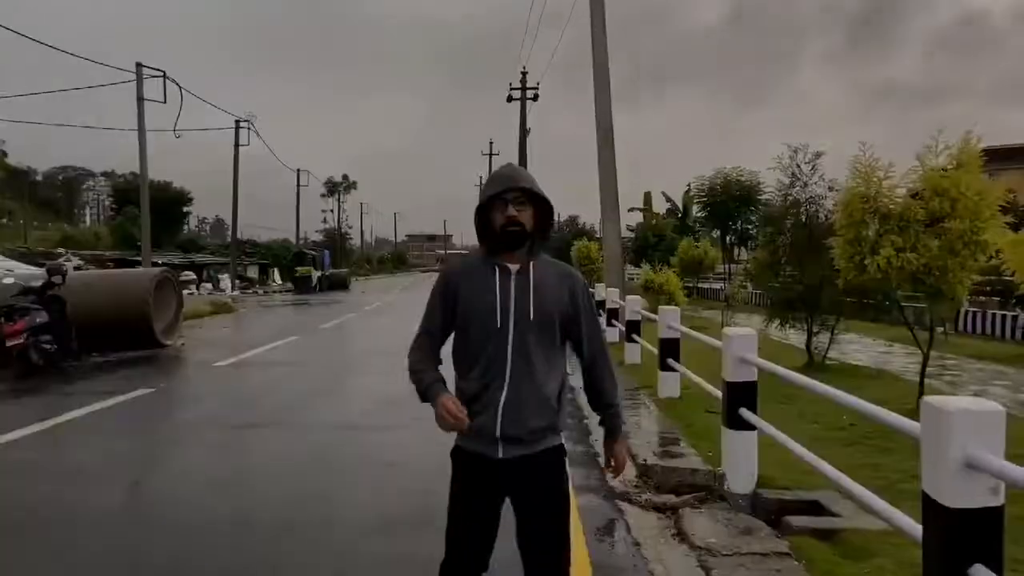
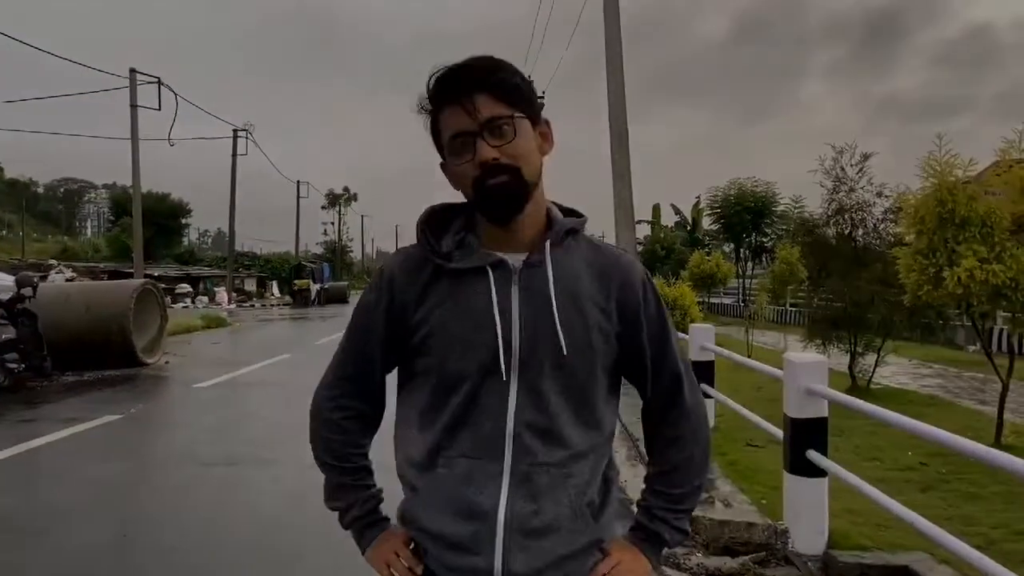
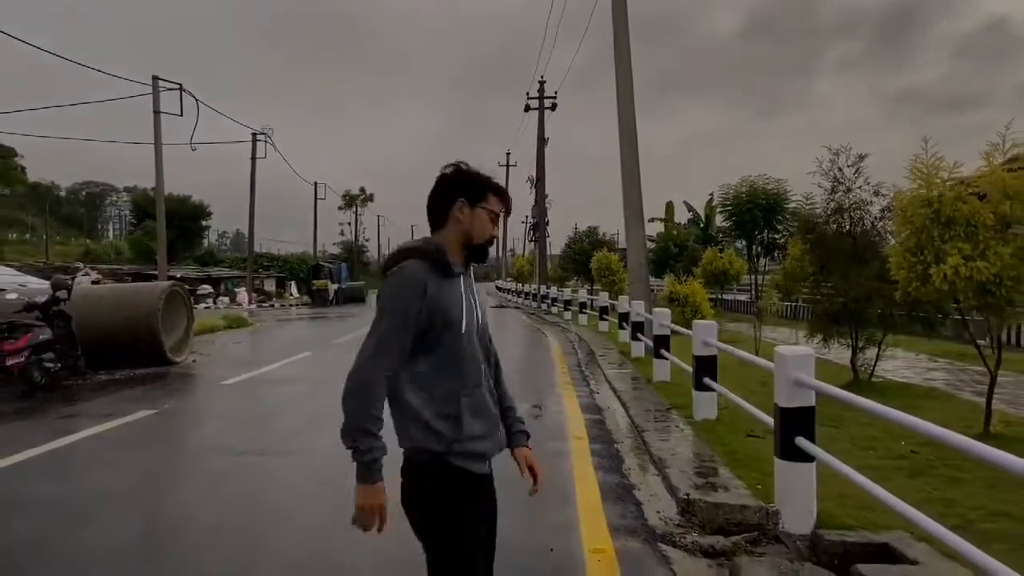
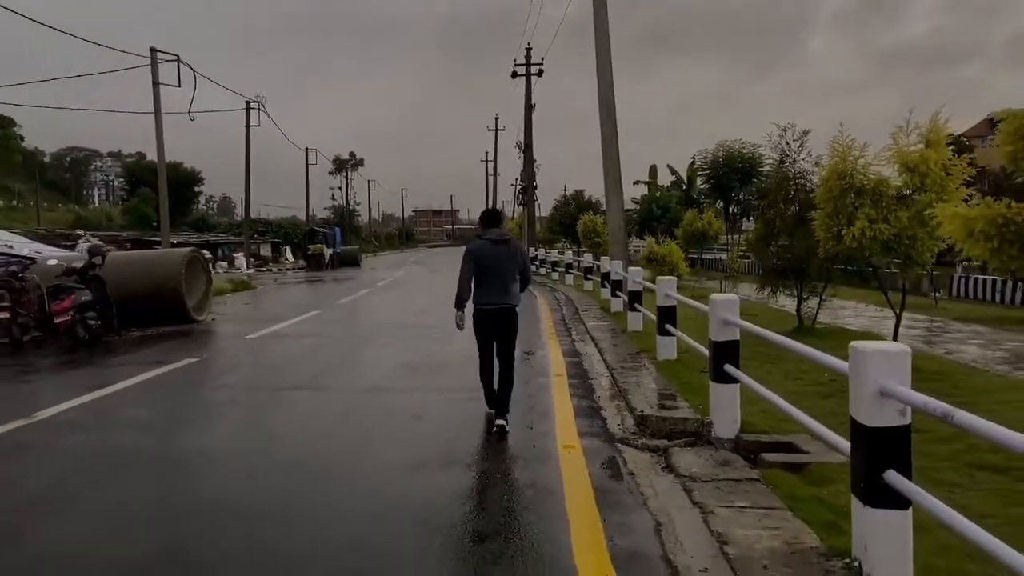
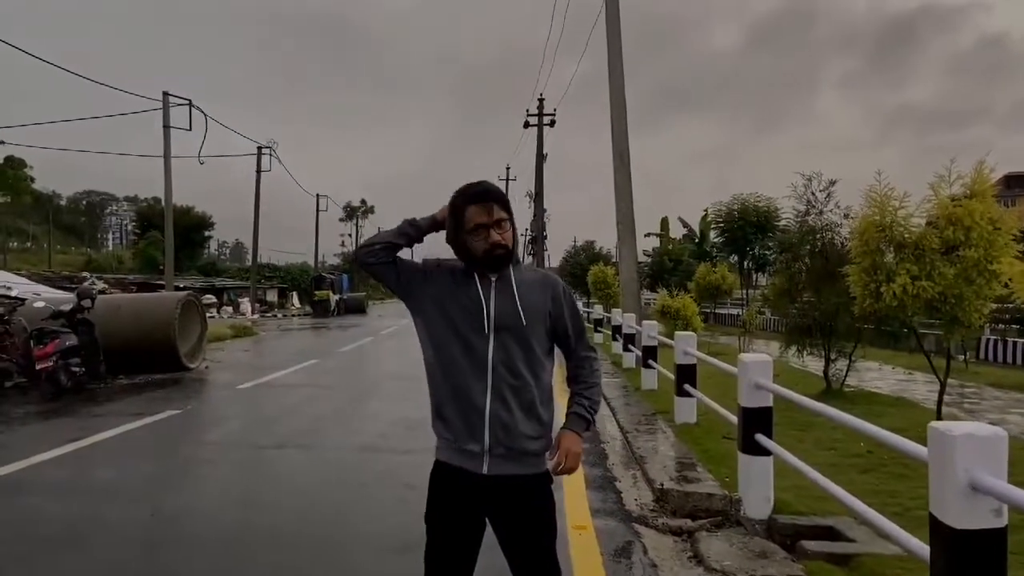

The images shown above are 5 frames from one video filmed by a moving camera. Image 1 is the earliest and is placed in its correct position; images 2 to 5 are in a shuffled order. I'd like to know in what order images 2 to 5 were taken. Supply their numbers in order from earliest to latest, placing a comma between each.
5, 2, 3, 4
